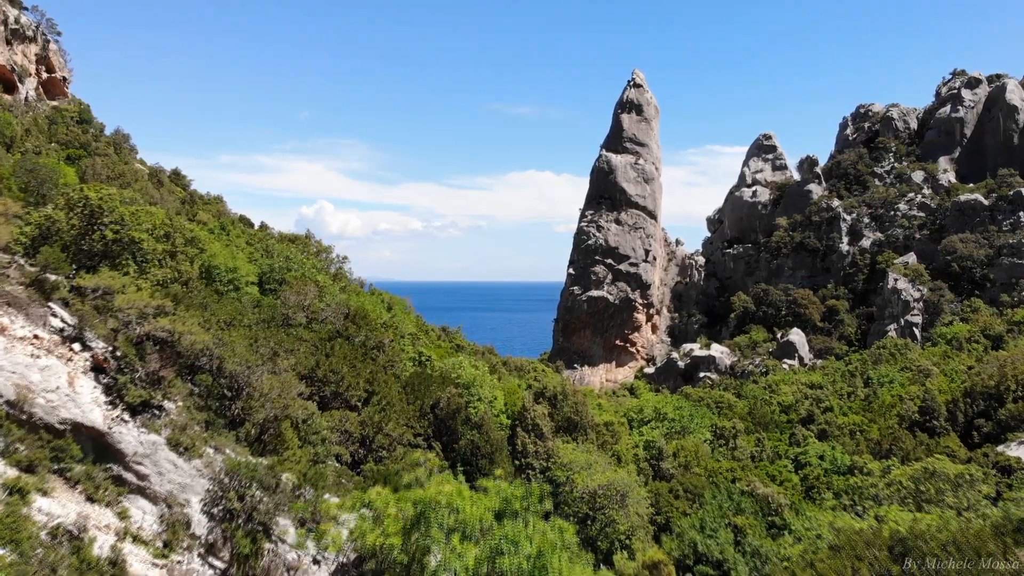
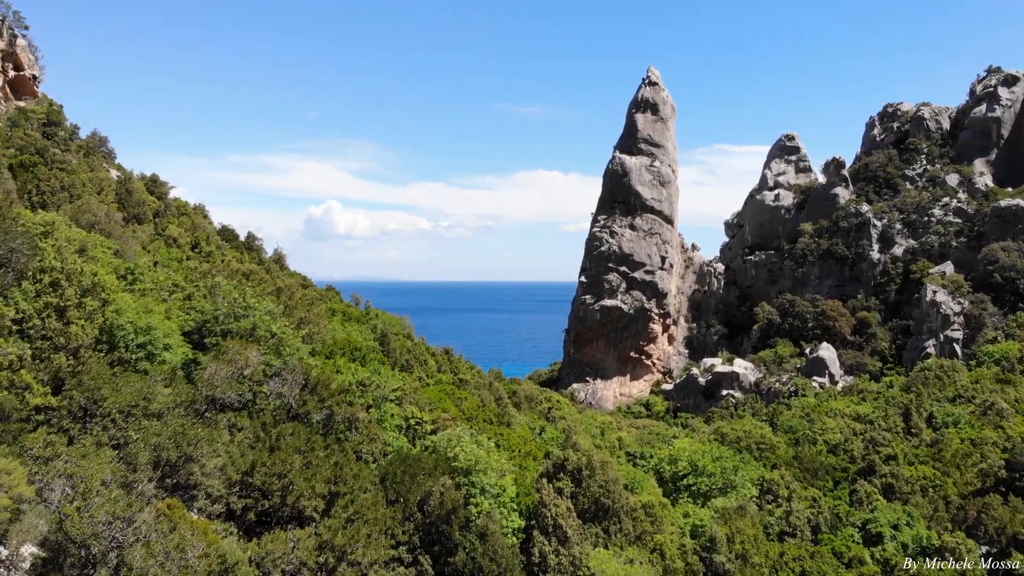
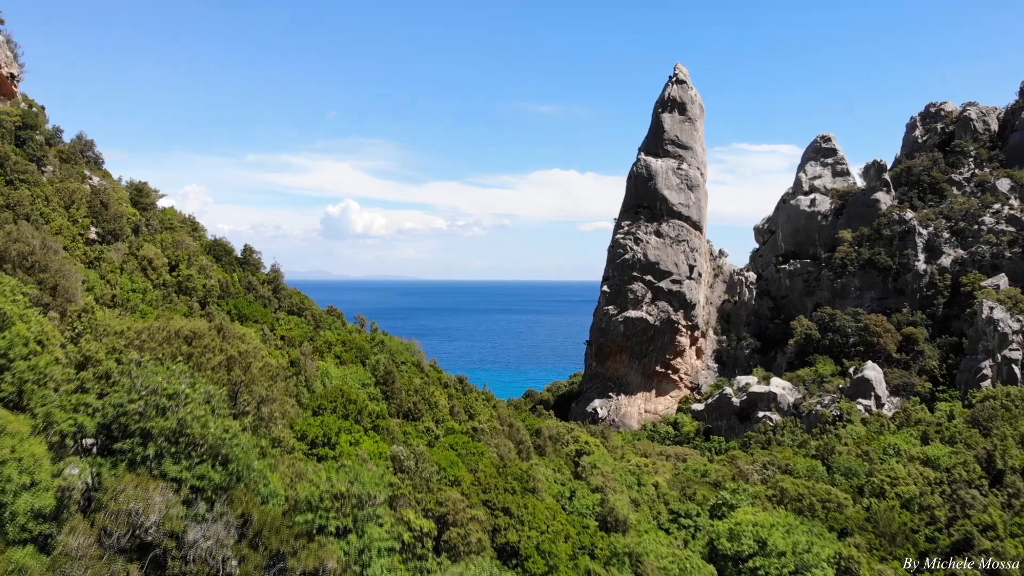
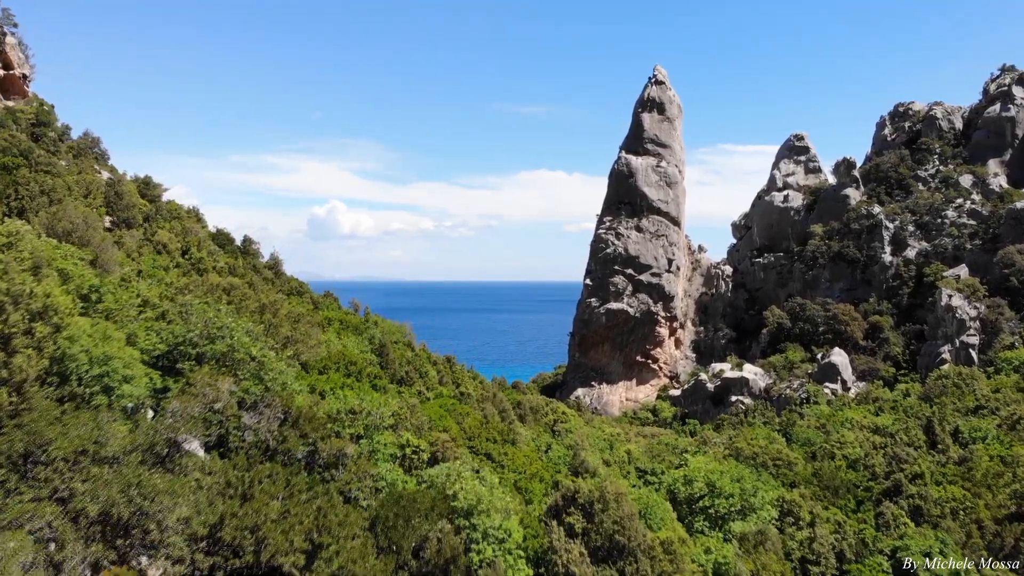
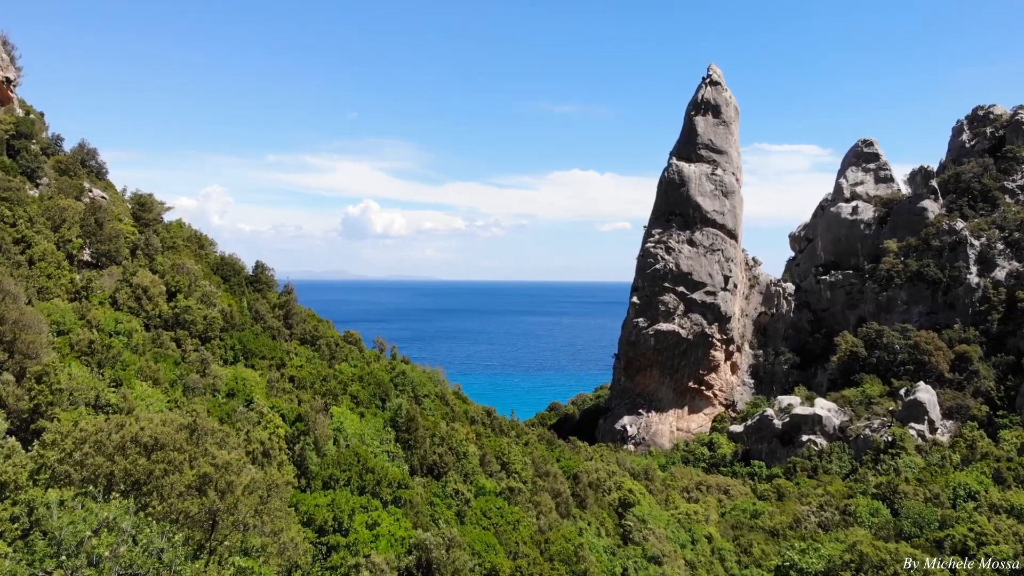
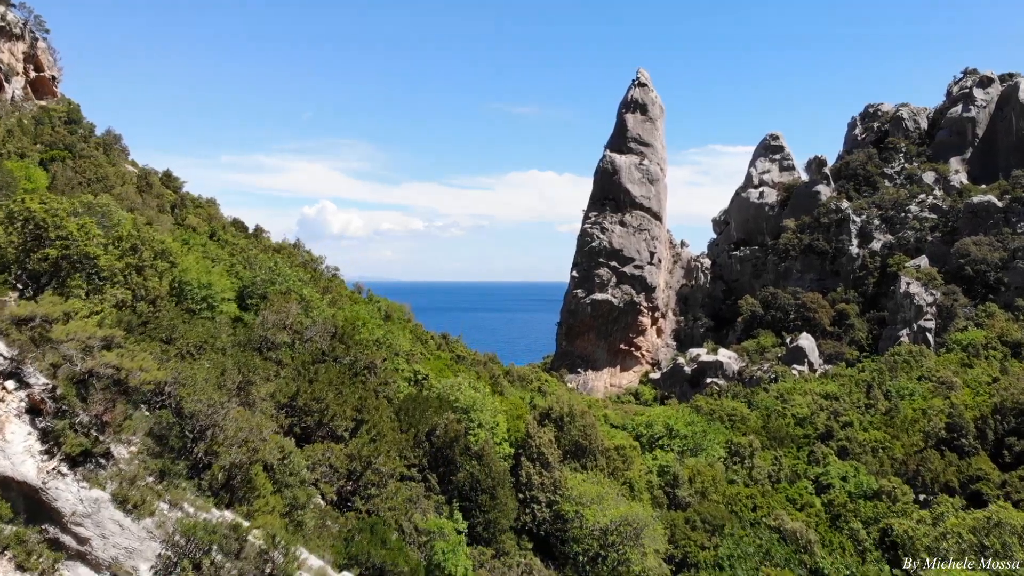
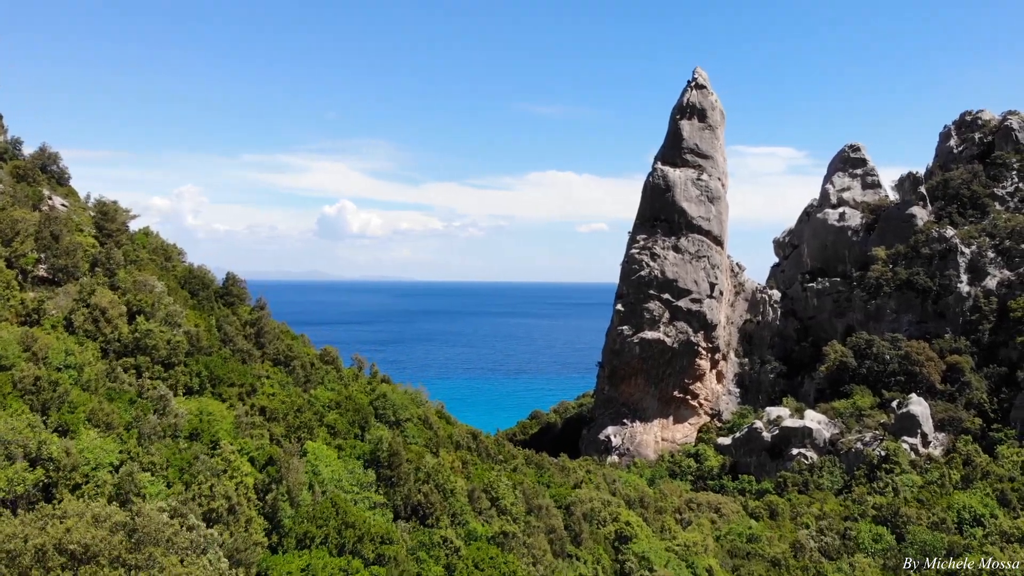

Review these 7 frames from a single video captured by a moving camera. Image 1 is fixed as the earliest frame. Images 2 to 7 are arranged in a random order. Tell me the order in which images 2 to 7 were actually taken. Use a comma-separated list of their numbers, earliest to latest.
6, 2, 4, 3, 5, 7
